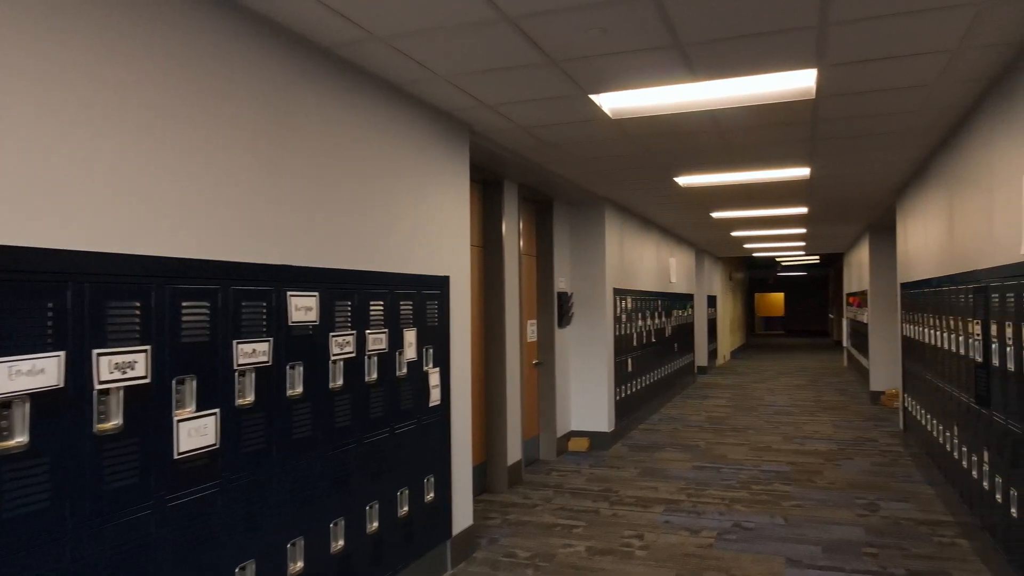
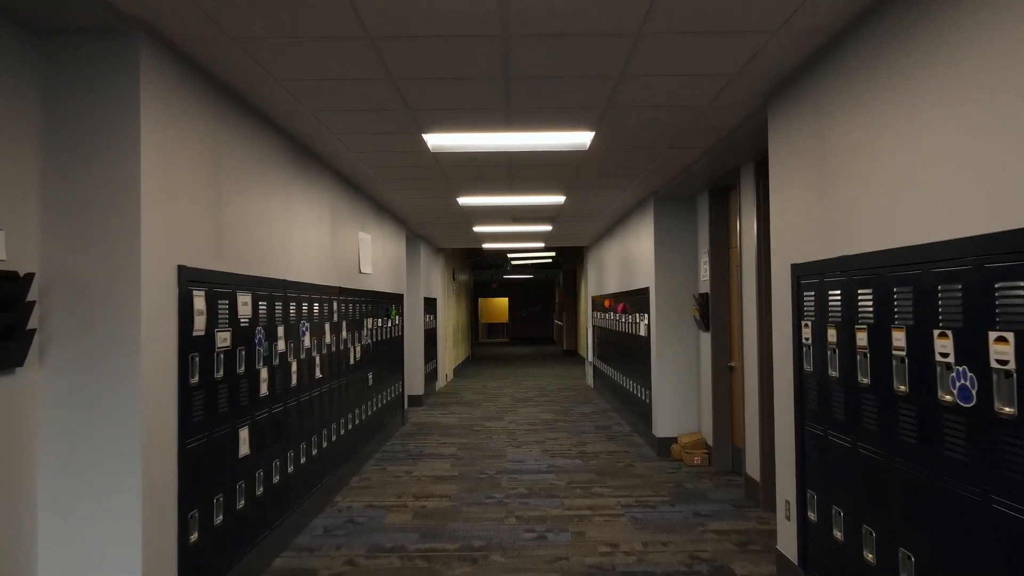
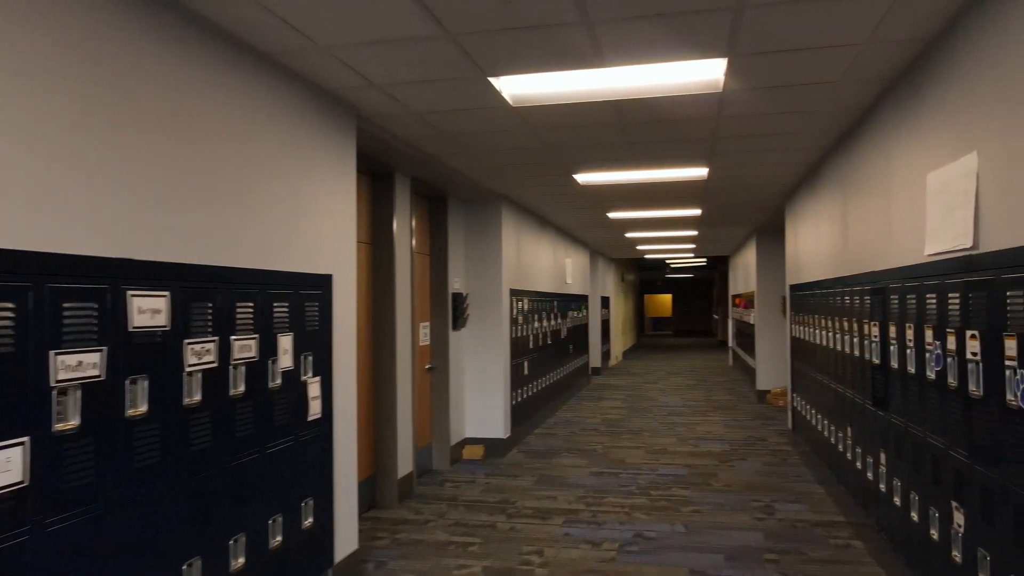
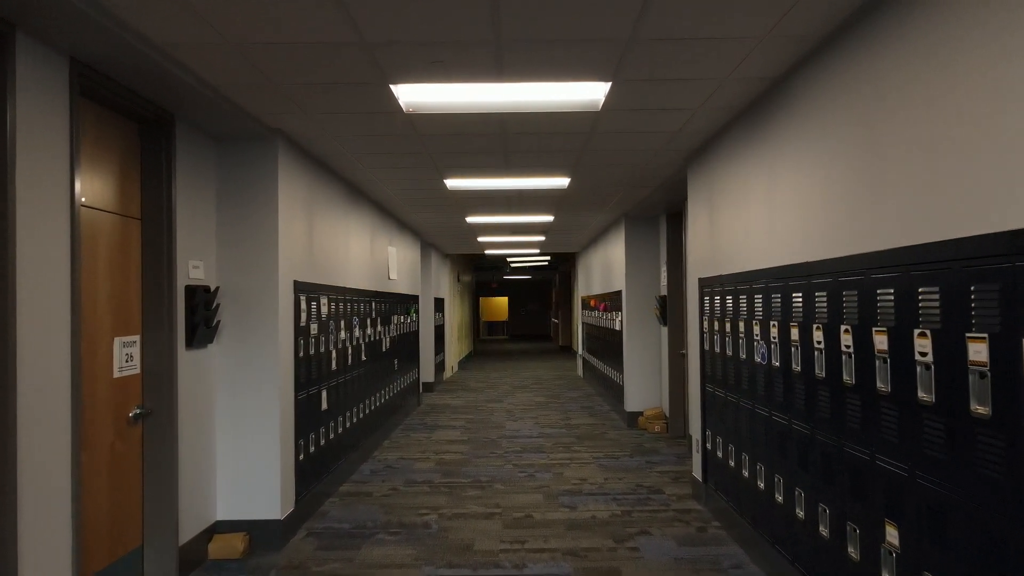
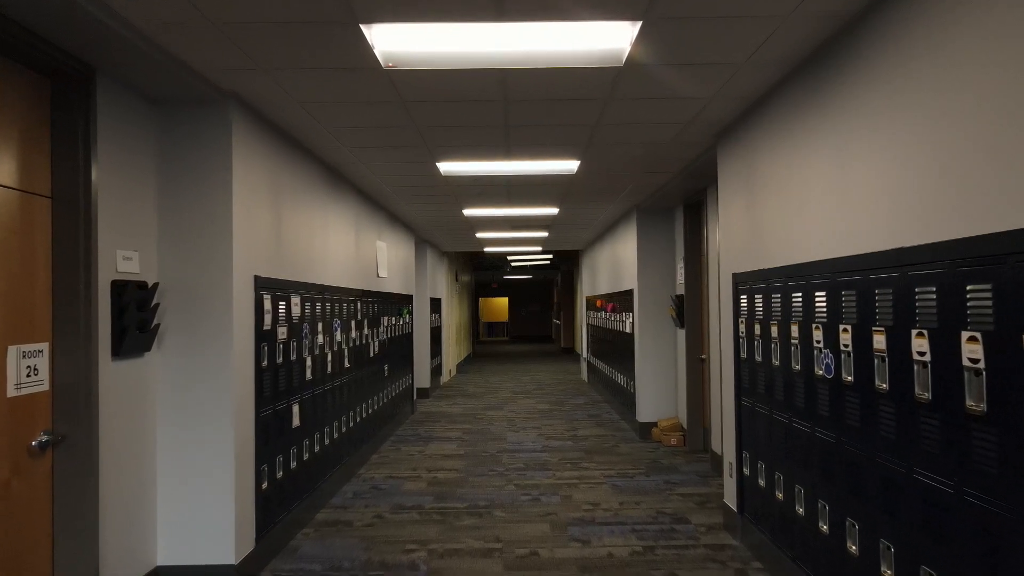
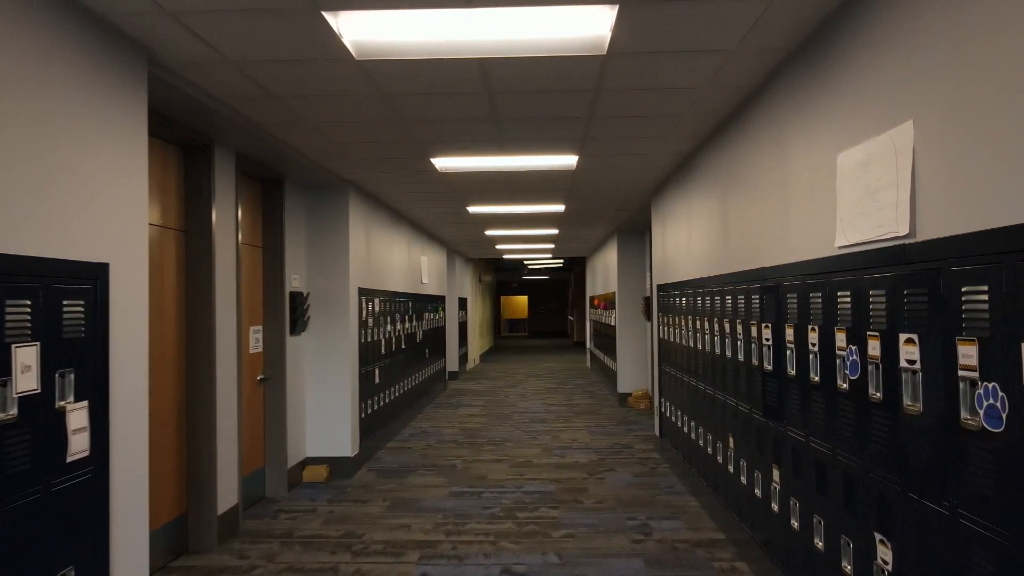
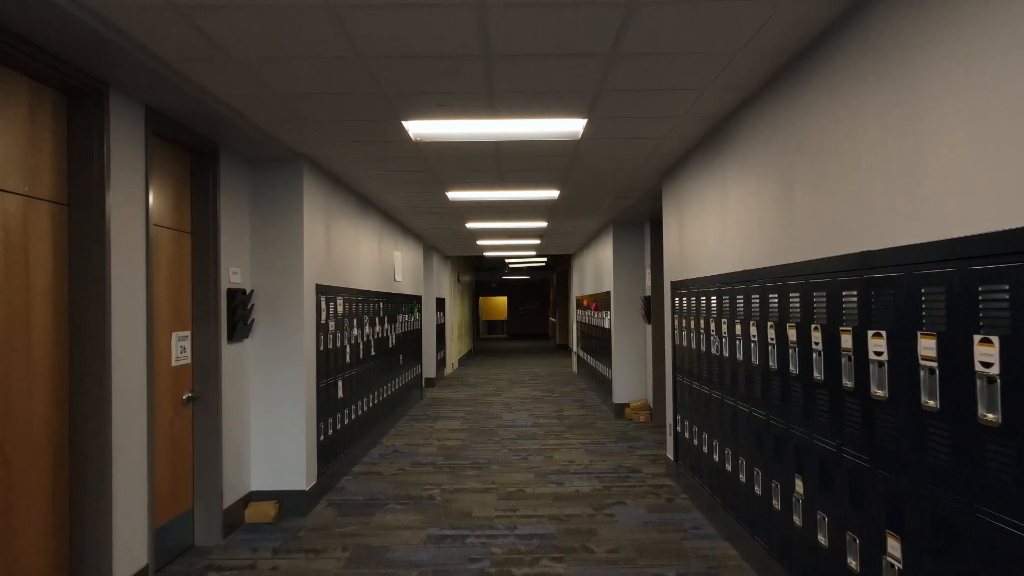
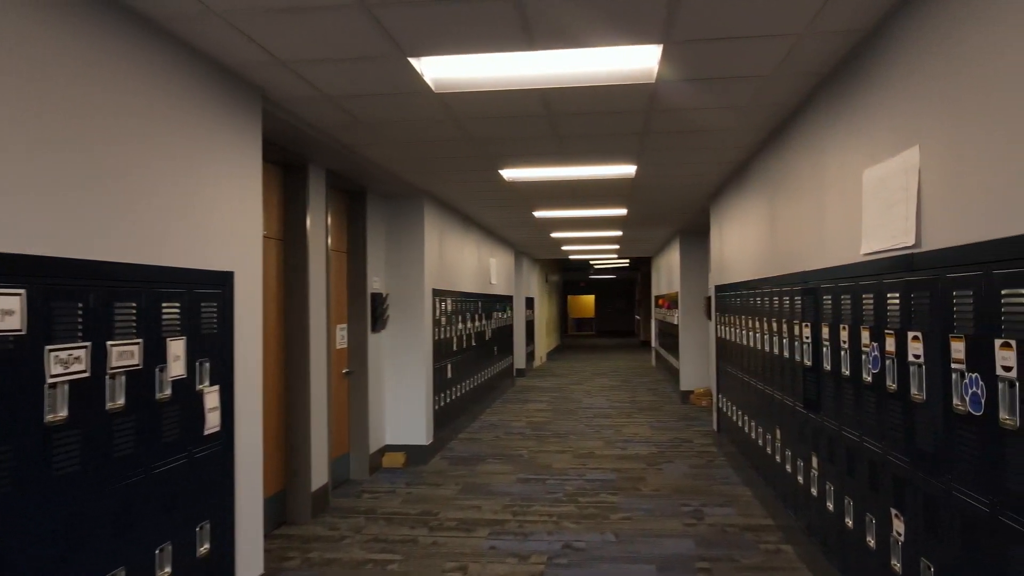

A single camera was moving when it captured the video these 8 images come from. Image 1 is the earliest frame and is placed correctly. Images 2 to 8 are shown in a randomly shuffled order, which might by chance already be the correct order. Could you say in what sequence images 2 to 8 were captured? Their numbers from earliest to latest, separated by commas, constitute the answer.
3, 8, 6, 7, 4, 5, 2
